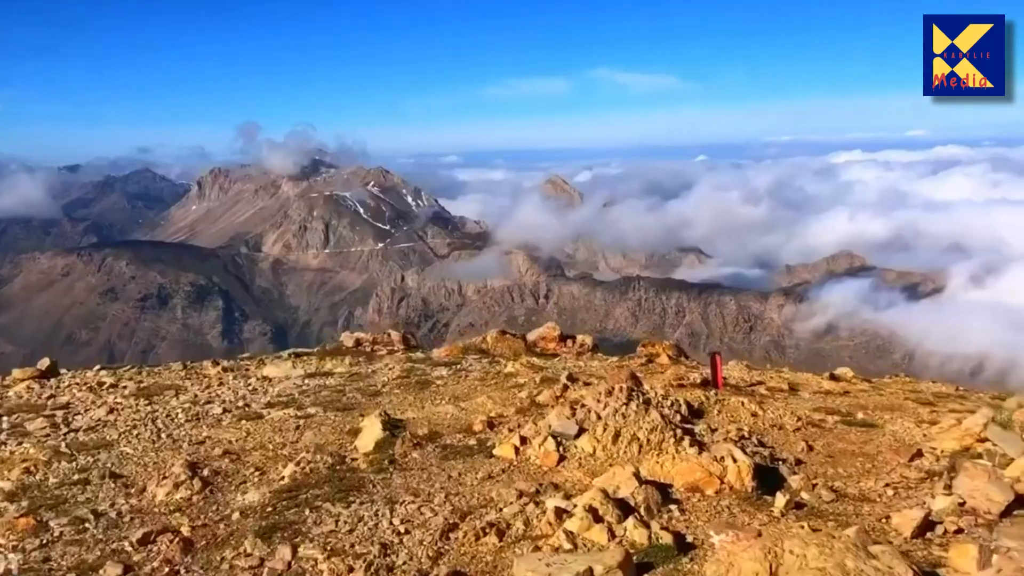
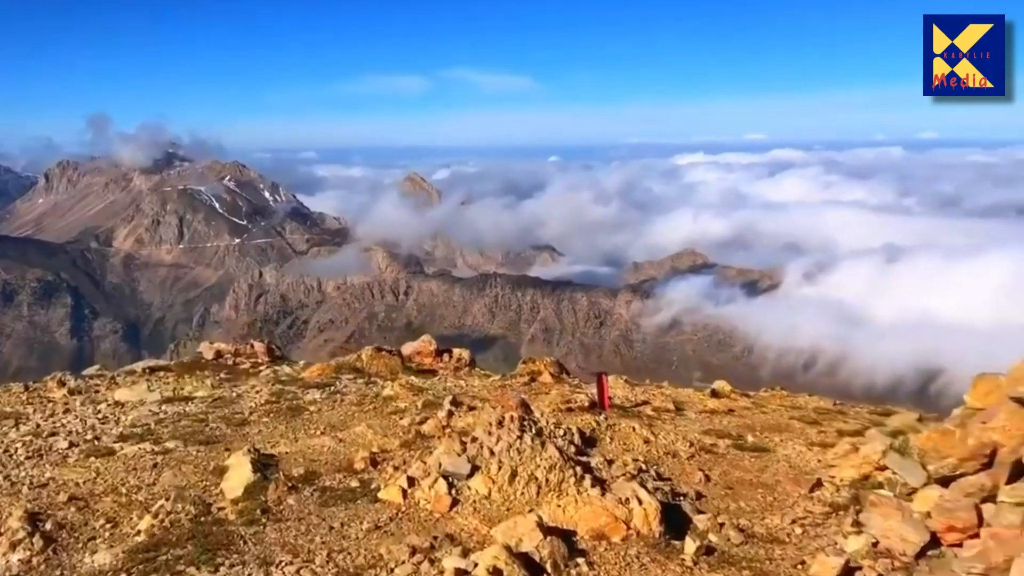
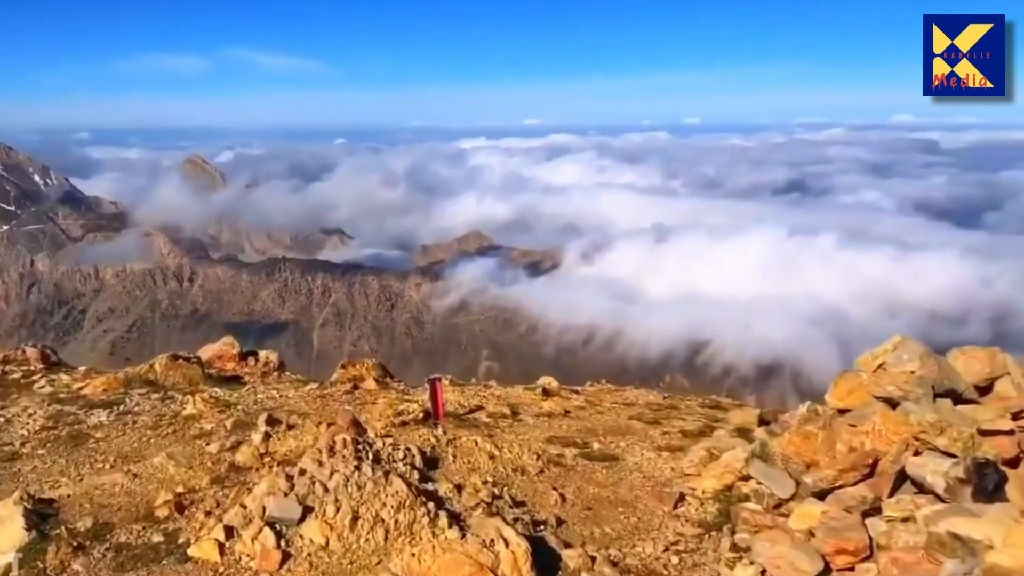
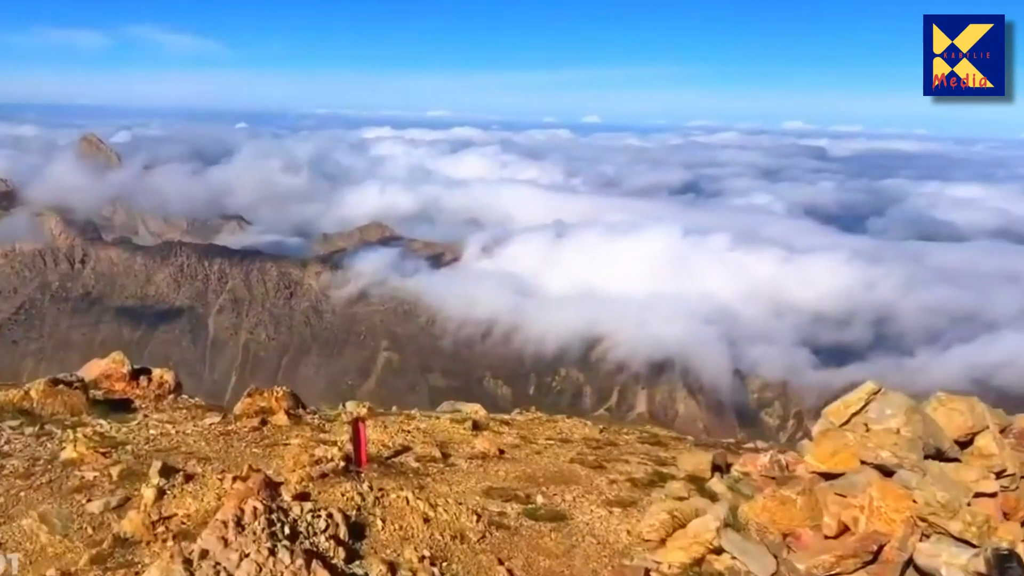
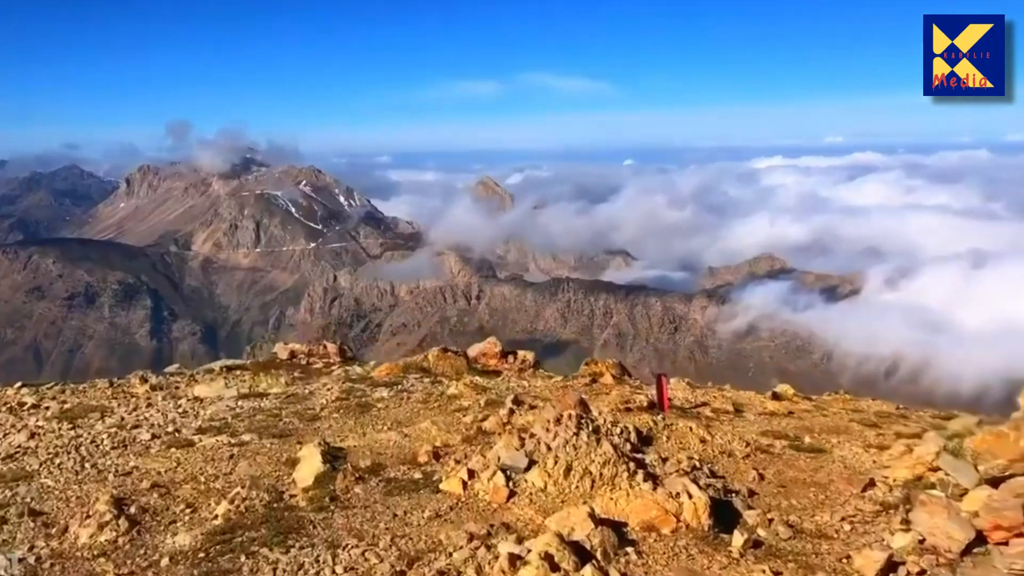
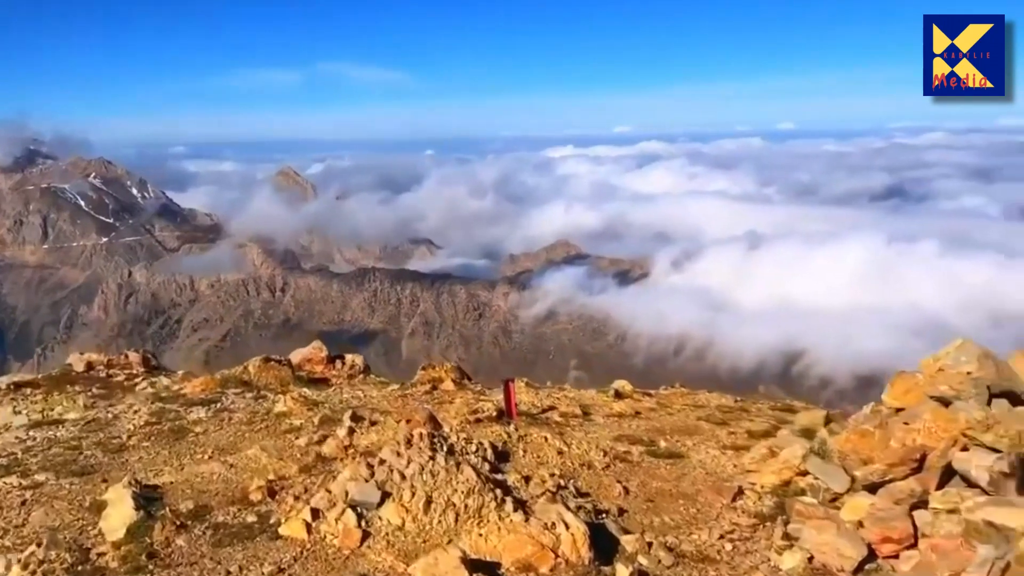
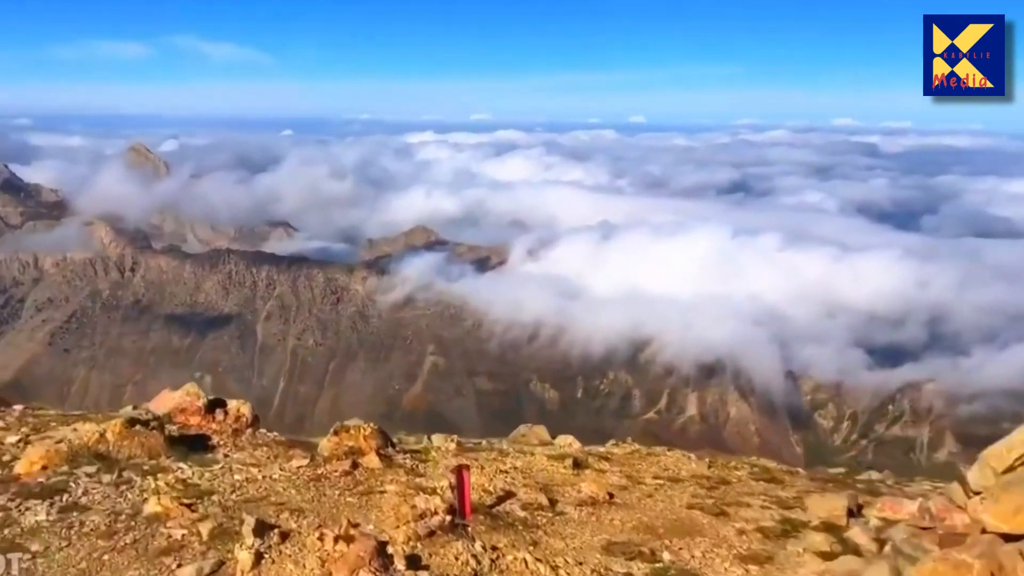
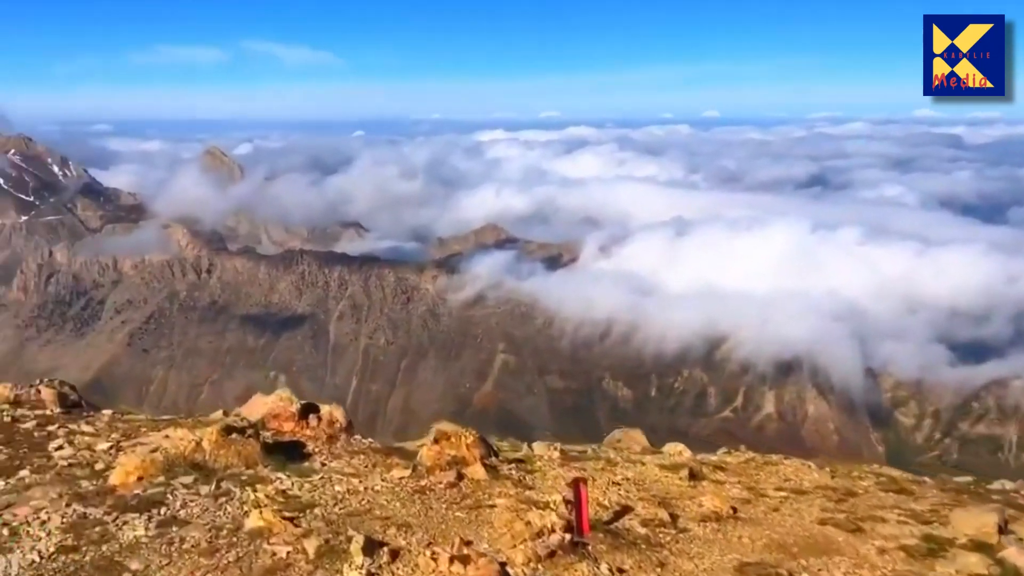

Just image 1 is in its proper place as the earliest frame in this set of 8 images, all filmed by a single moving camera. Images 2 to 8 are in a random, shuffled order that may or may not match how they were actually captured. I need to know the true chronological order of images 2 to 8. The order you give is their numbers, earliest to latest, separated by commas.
5, 2, 6, 3, 4, 7, 8
